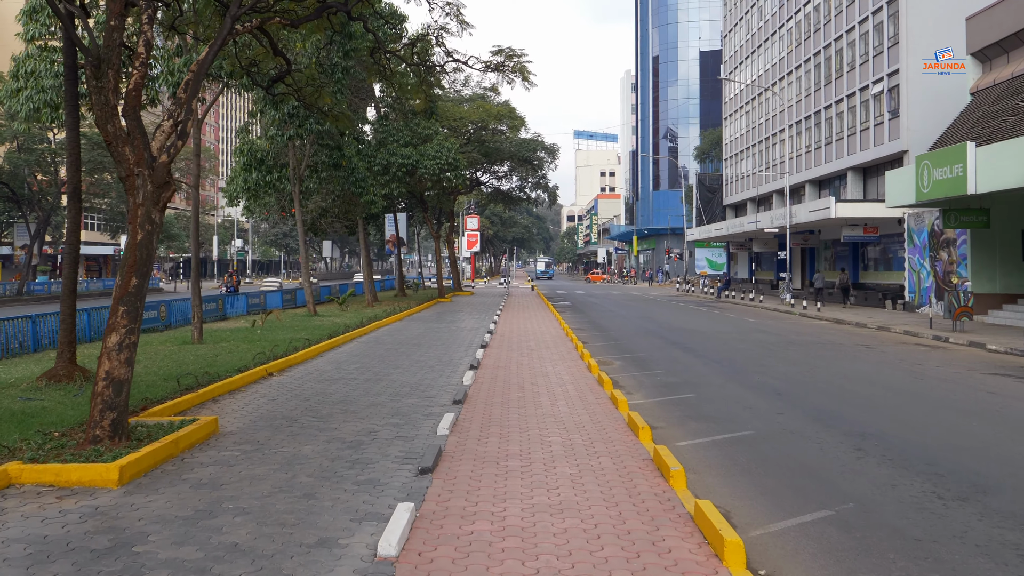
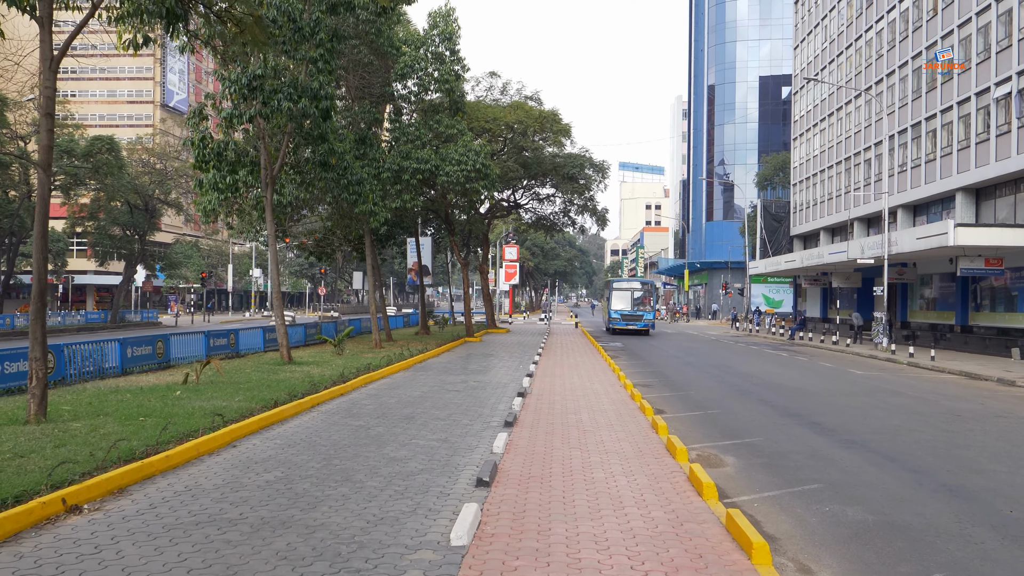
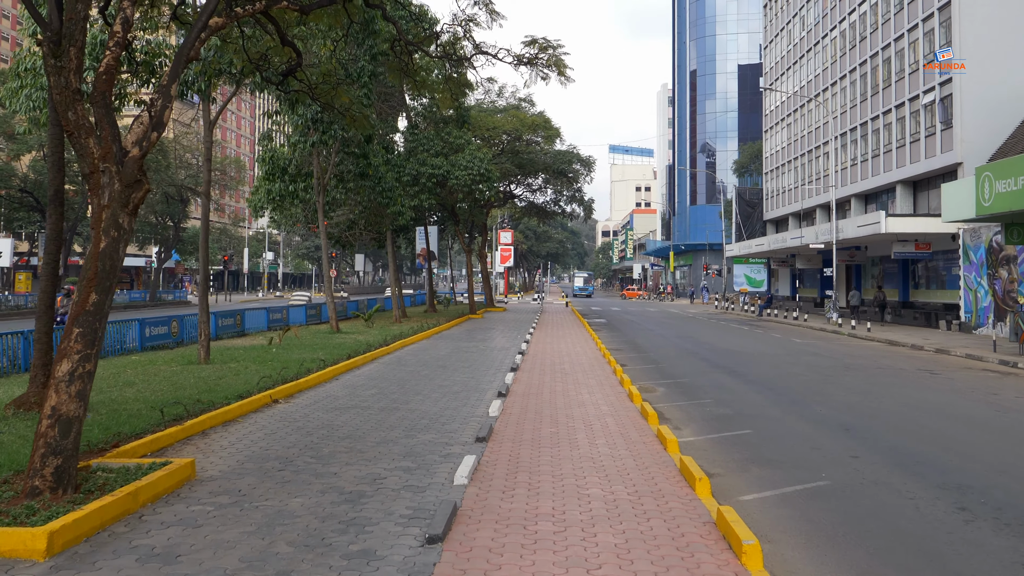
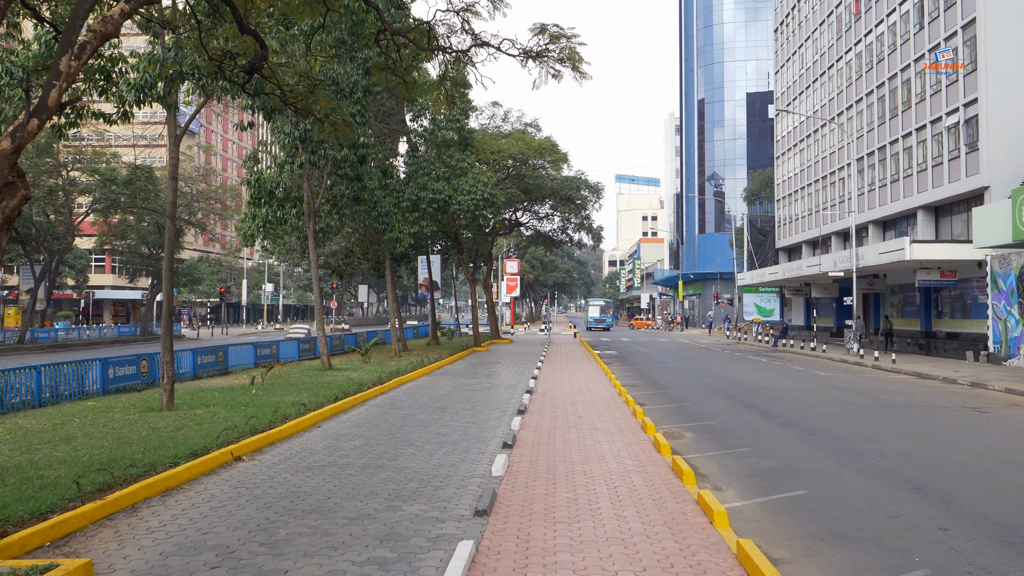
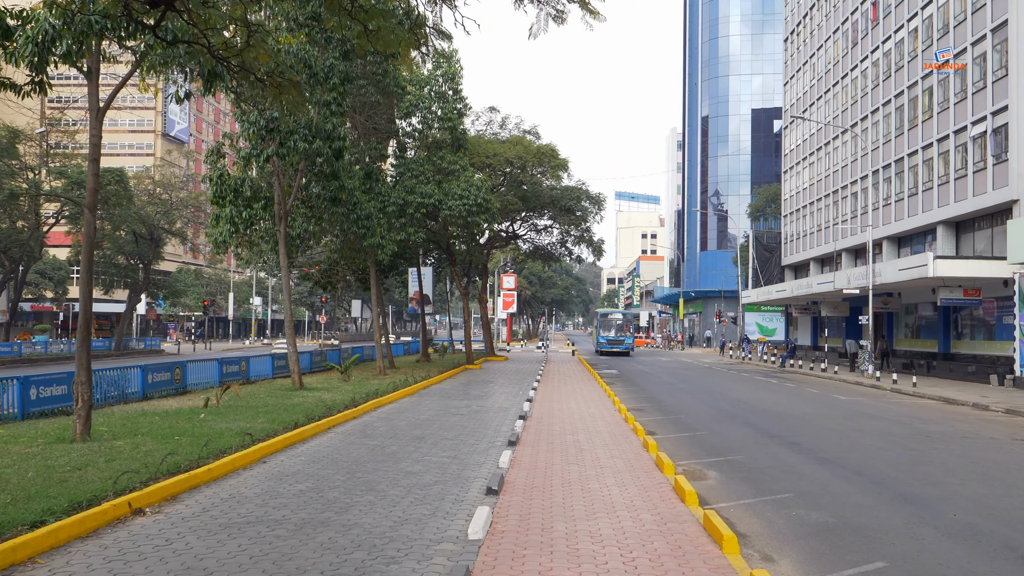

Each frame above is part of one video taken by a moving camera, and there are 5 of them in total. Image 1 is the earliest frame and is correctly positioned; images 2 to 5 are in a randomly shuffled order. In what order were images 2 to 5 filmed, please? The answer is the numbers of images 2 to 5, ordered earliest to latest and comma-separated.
3, 4, 5, 2
